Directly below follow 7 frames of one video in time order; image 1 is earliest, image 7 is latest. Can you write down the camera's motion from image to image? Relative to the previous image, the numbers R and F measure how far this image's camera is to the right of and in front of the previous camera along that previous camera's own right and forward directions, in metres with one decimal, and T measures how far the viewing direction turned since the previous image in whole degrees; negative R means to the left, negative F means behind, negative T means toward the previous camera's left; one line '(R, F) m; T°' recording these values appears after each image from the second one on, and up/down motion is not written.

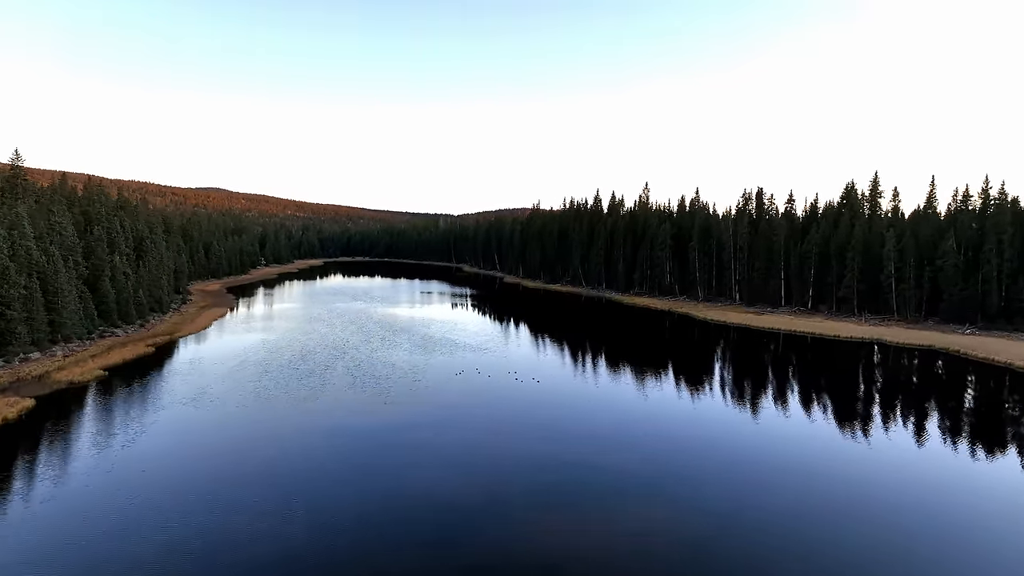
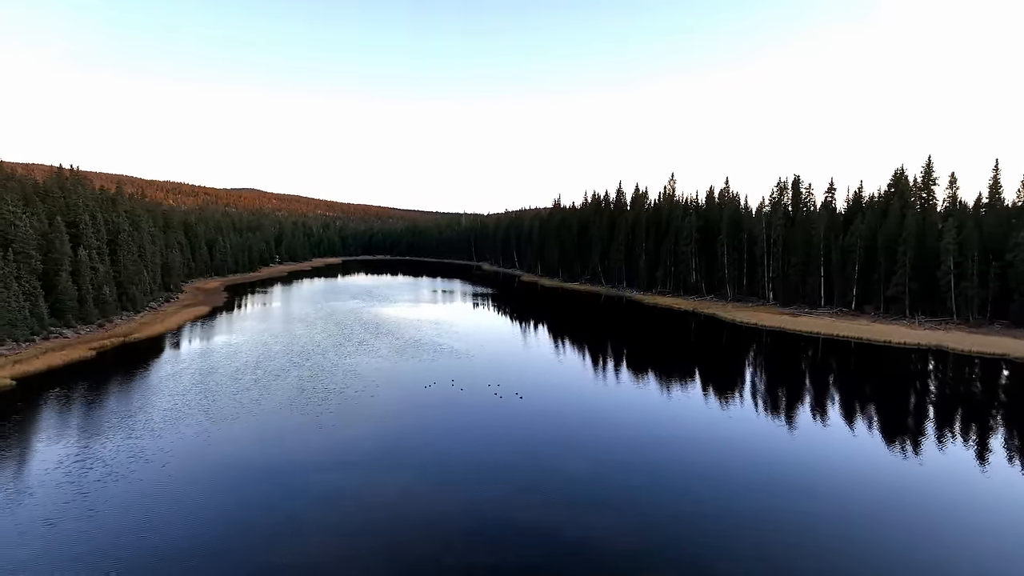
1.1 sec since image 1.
(+1.6, +3.6) m; -3°
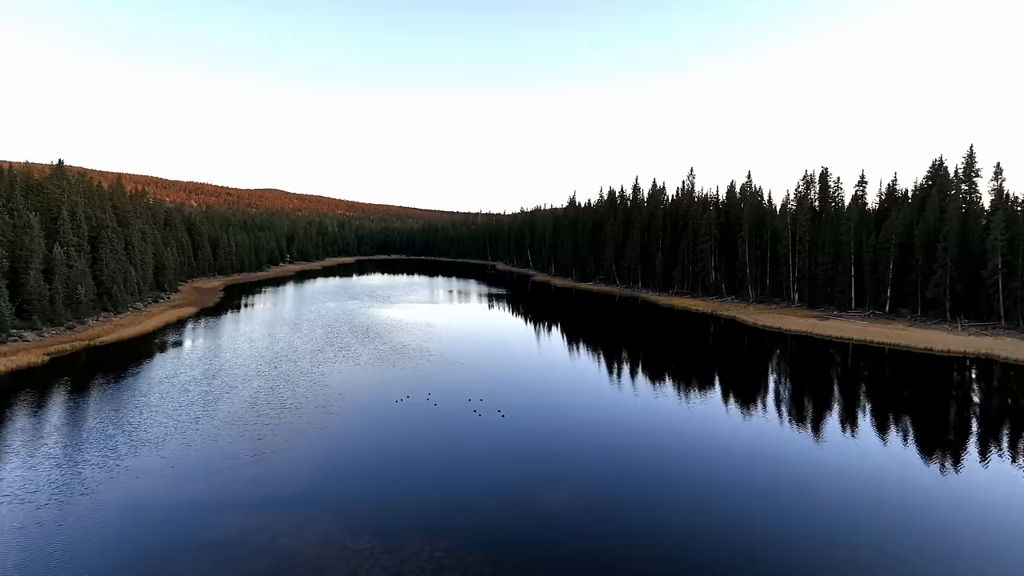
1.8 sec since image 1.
(+1.1, +2.3) m; -2°
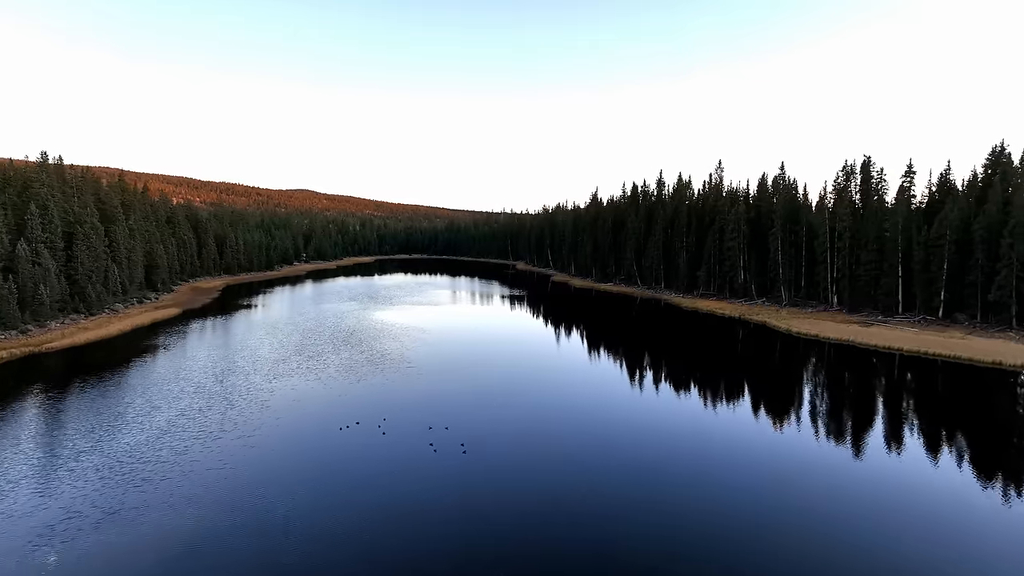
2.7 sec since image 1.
(+1.5, +3.0) m; -3°
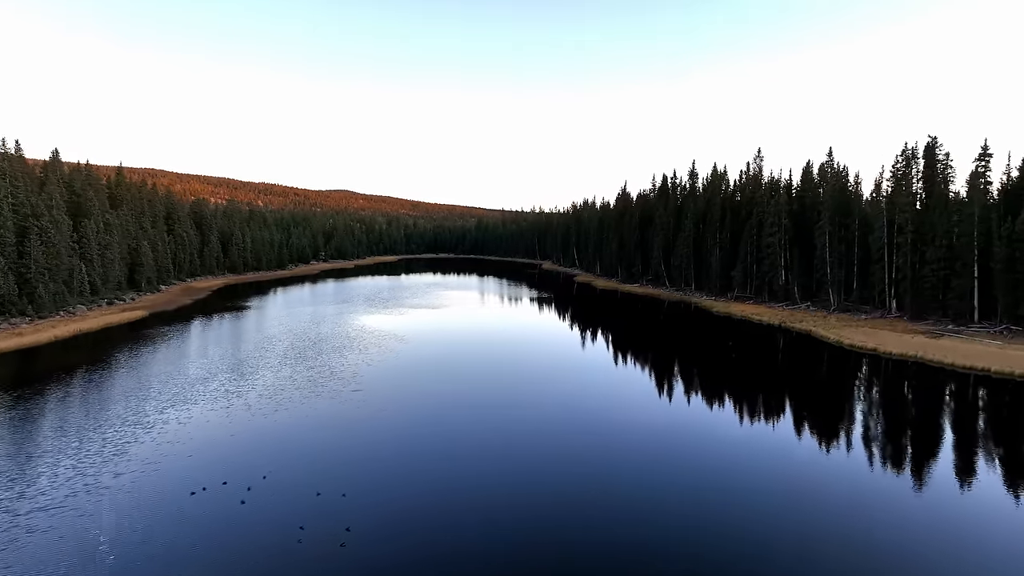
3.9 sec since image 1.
(+2.0, +4.1) m; -4°
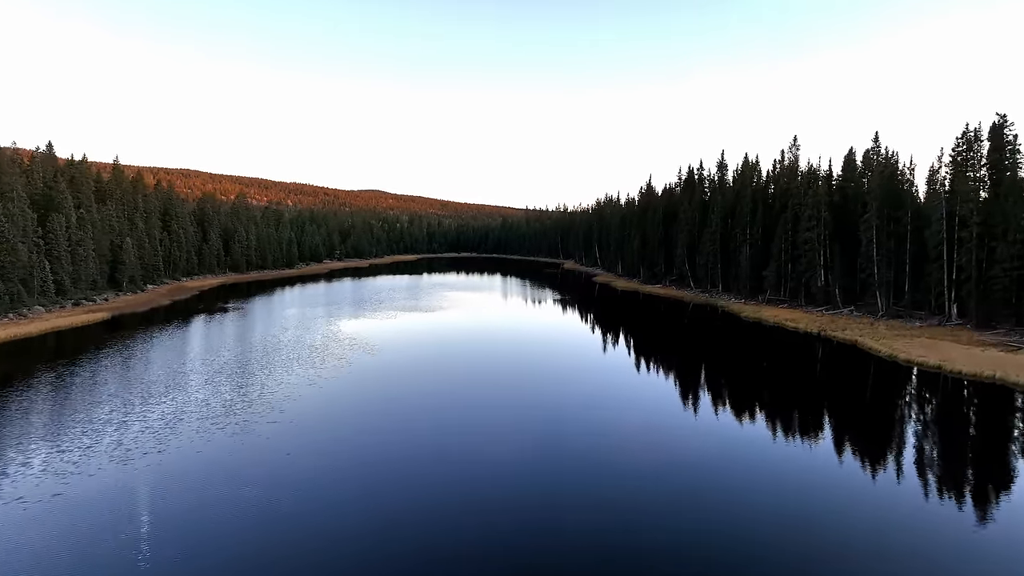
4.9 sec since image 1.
(+1.8, +3.4) m; -3°
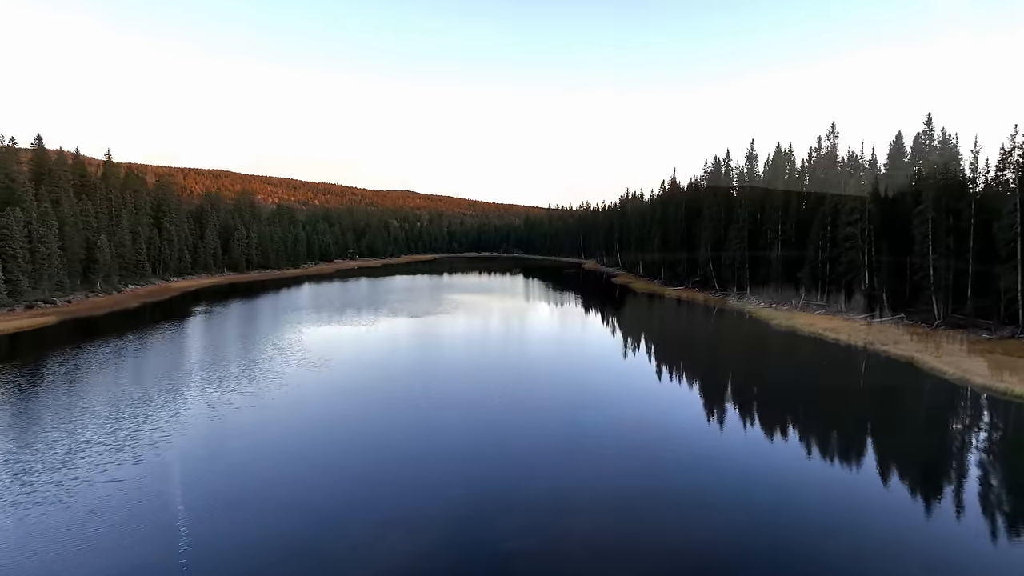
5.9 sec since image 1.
(+1.8, +3.5) m; -3°
